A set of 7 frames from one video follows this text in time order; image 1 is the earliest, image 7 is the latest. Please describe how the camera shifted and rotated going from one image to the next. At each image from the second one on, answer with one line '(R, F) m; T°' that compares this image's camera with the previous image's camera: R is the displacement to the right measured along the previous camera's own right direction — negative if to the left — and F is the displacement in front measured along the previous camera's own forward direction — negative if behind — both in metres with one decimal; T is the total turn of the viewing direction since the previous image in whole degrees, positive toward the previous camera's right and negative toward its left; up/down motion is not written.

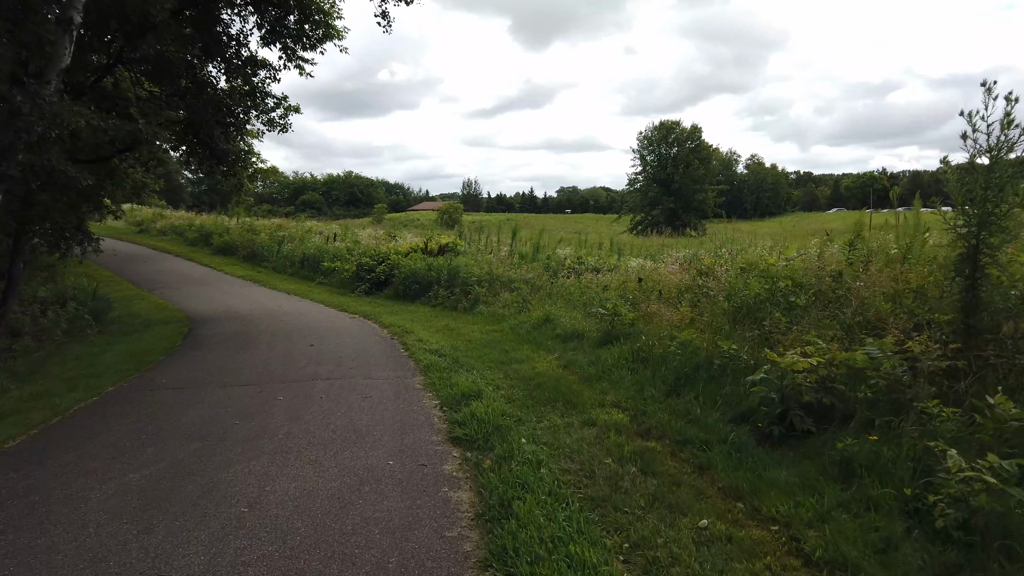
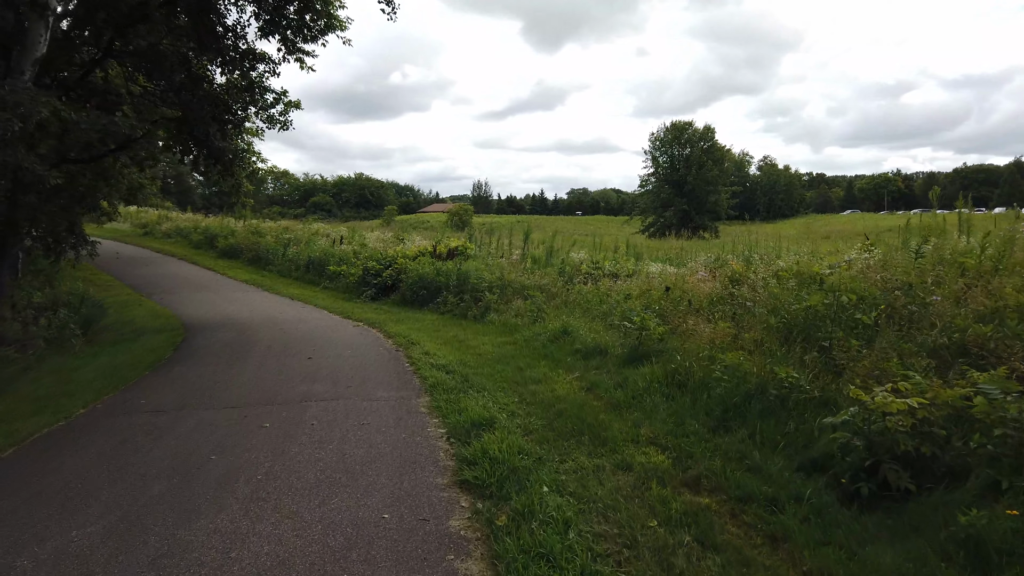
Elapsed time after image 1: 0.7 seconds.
(0.0, +0.7) m; -1°
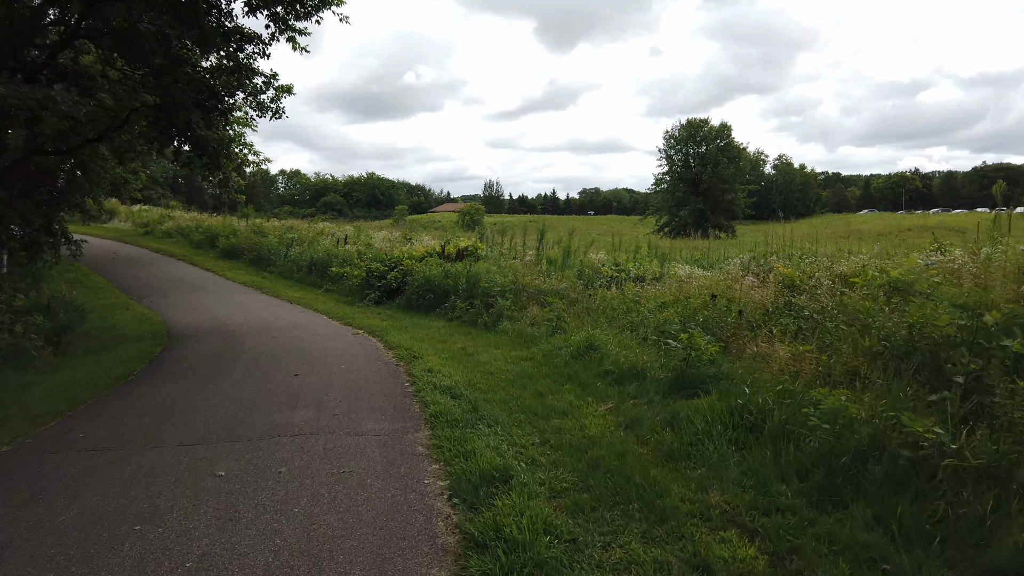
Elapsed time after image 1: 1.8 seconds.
(0.0, +1.1) m; -1°
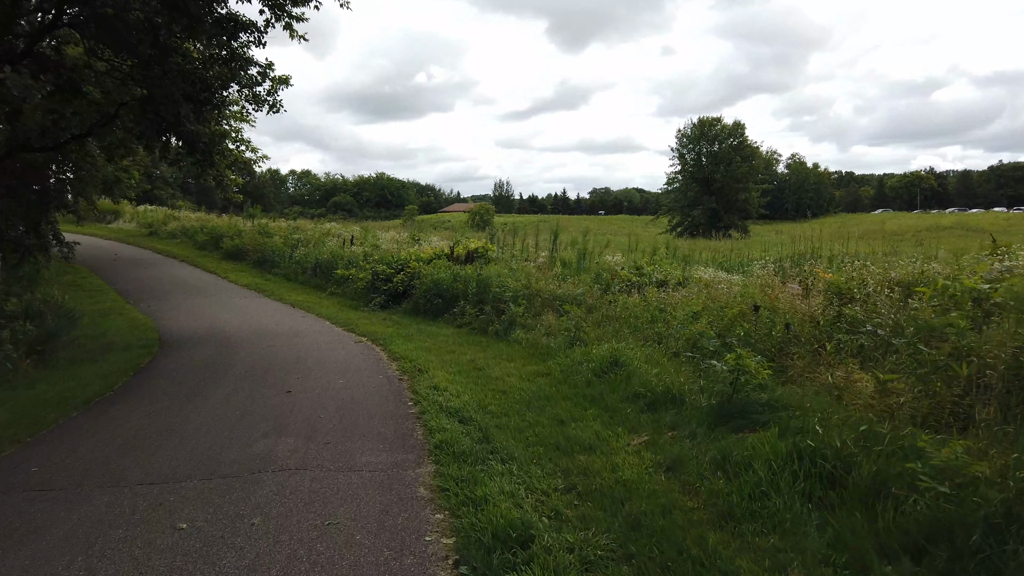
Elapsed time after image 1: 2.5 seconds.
(0.0, +0.7) m; -1°
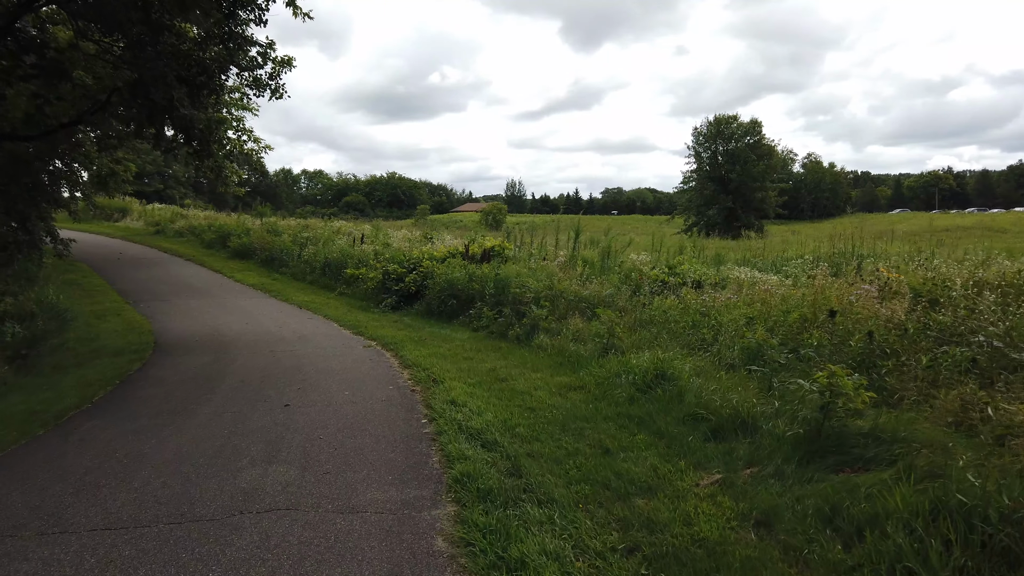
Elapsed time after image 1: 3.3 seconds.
(-0.1, +0.8) m; -1°
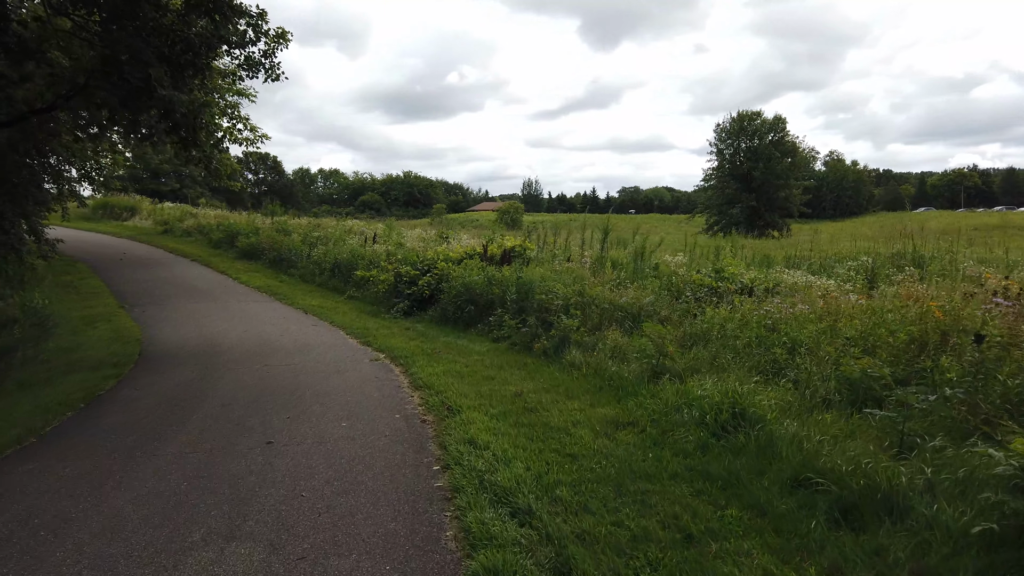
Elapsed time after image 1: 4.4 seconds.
(-0.1, +1.1) m; -1°
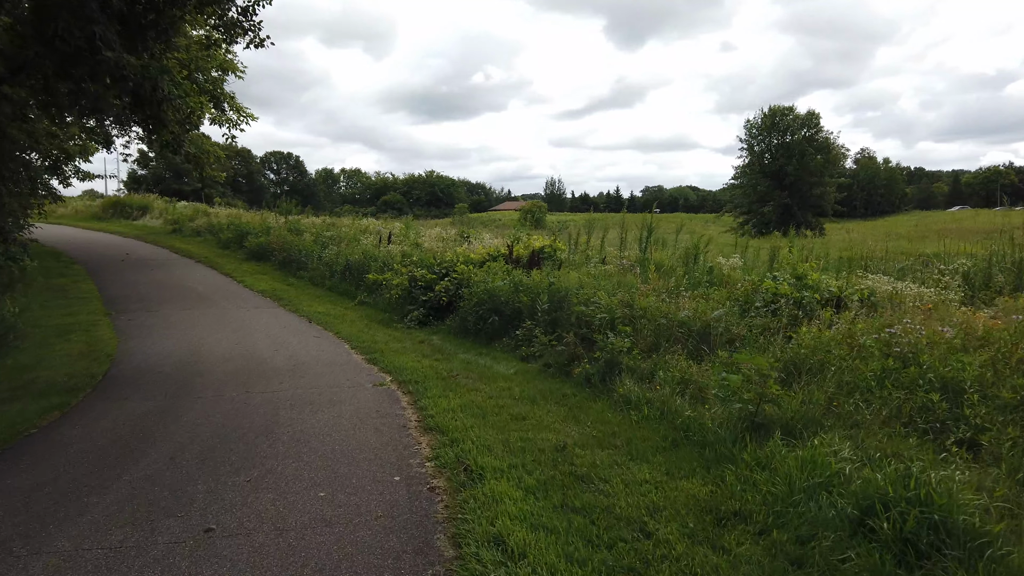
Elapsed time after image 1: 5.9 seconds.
(-0.1, +1.4) m; -2°
